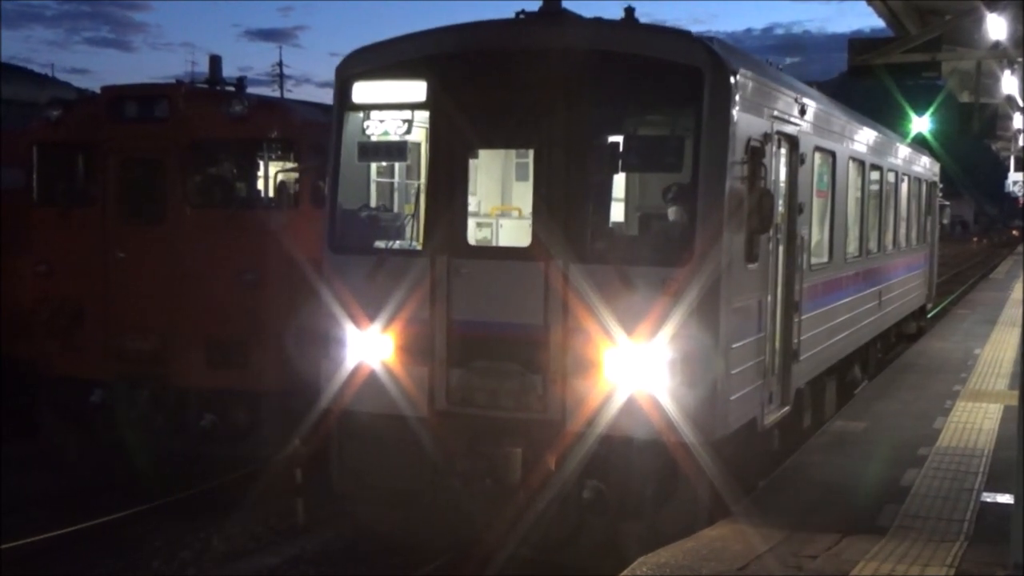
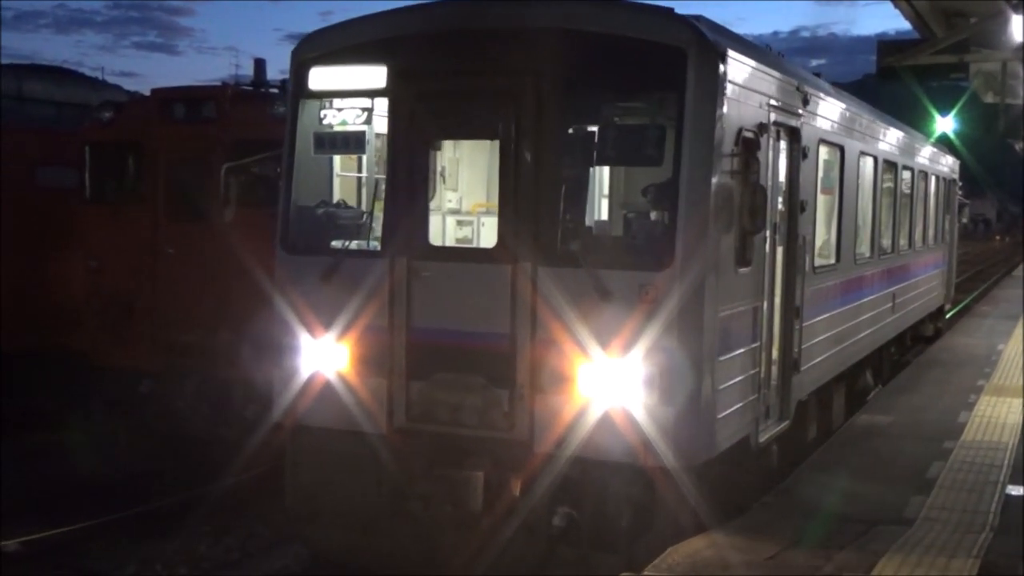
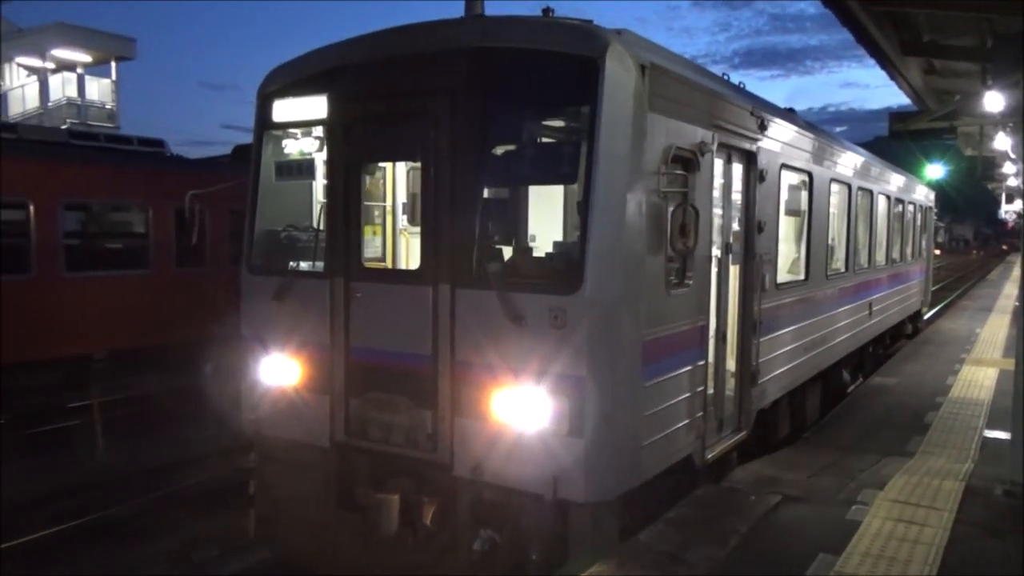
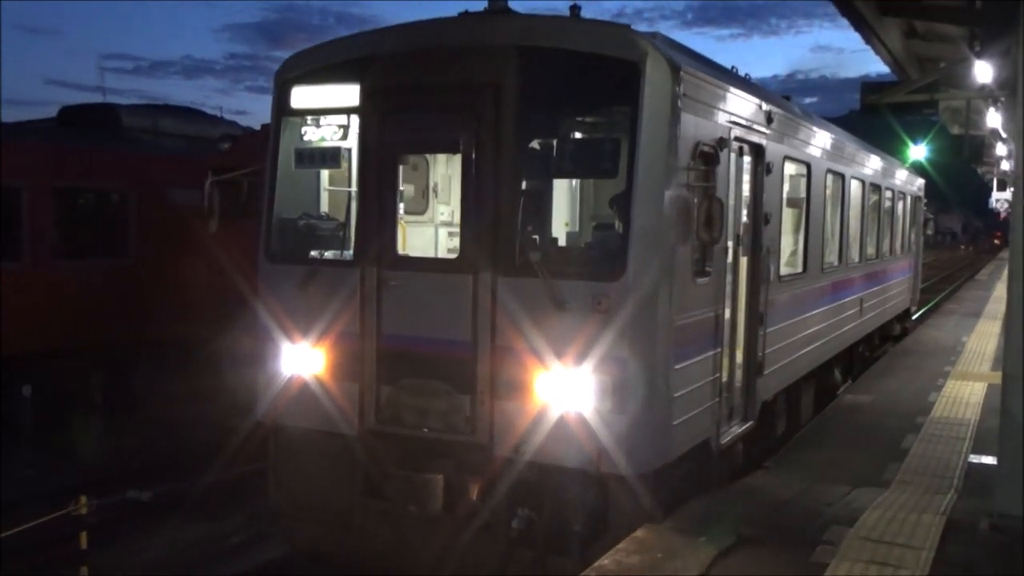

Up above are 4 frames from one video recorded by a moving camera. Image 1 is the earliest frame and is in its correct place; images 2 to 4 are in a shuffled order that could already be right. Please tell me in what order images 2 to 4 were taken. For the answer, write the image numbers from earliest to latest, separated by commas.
2, 4, 3
